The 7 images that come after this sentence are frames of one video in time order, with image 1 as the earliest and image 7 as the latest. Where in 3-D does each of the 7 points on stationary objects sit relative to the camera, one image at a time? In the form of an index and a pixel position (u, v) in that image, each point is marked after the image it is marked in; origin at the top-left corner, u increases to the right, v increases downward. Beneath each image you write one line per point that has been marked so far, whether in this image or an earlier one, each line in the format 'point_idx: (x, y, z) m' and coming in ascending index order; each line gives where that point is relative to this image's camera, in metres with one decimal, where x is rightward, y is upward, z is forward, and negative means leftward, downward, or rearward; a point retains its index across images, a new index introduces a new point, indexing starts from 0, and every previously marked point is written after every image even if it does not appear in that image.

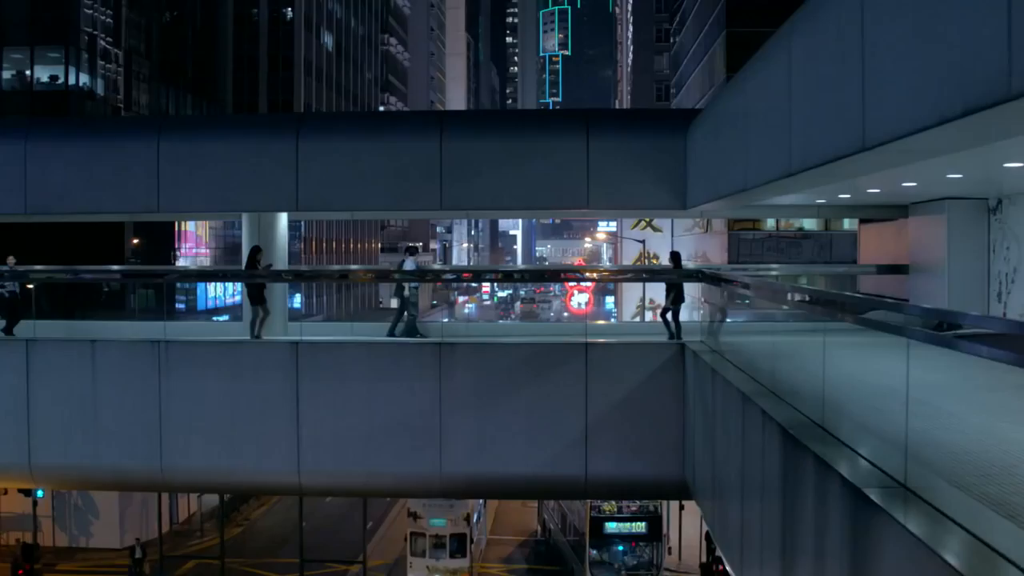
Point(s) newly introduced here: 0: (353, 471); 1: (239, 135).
0: (-1.8, -2.1, +9.1) m
1: (-3.3, +2.0, +10.2) m
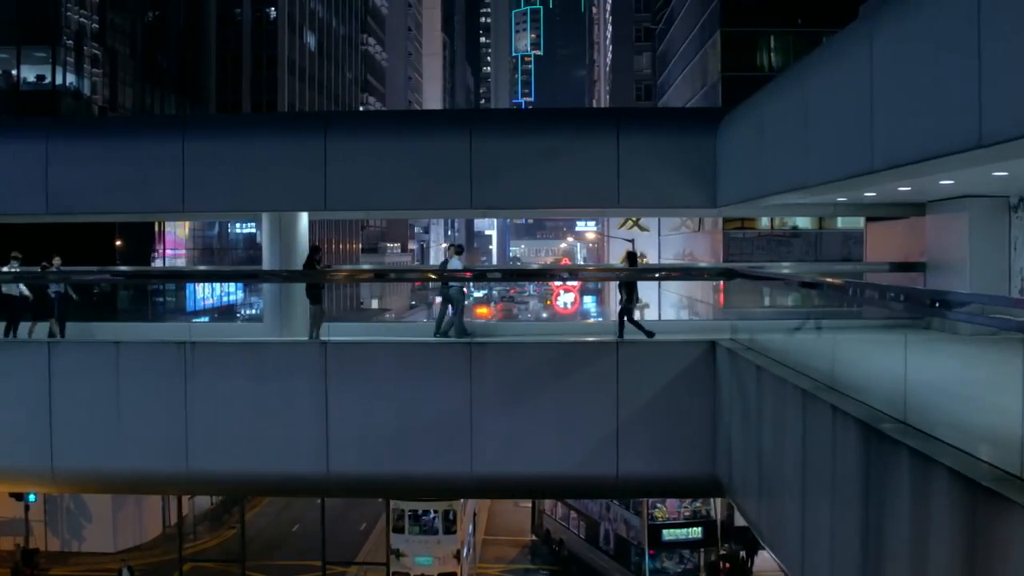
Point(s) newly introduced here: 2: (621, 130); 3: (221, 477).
0: (-1.5, -2.1, +9.1) m
1: (-3.0, +2.0, +10.1) m
2: (+1.5, +2.0, +10.1) m
3: (-3.4, -2.2, +9.2) m
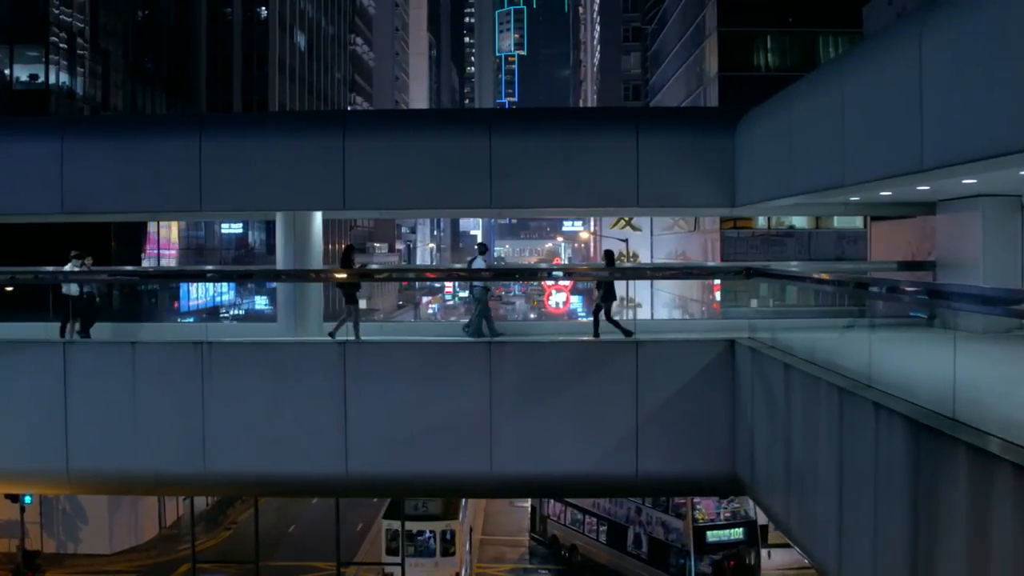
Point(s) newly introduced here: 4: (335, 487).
0: (-1.3, -2.1, +9.1) m
1: (-2.8, +2.0, +10.1) m
2: (+1.7, +2.0, +10.1) m
3: (-3.2, -2.2, +9.2) m
4: (-2.0, -2.3, +9.3) m
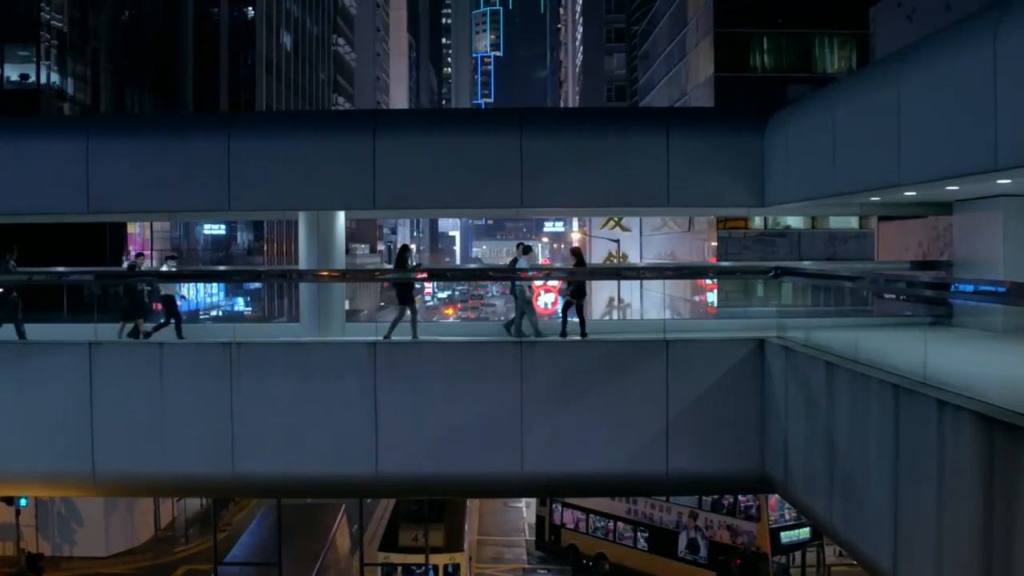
0: (-0.9, -2.1, +9.1) m
1: (-2.5, +2.0, +10.1) m
2: (+2.0, +2.0, +10.1) m
3: (-2.8, -2.2, +9.2) m
4: (-1.7, -2.3, +9.2) m
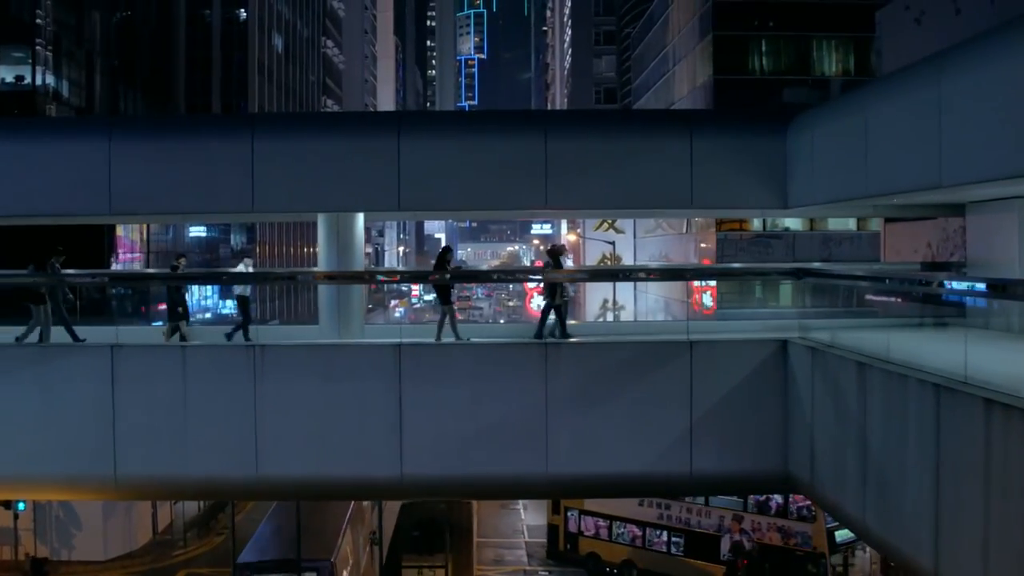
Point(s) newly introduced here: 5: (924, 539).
0: (-0.6, -2.1, +9.1) m
1: (-2.2, +1.9, +10.1) m
2: (+2.3, +2.0, +10.2) m
3: (-2.5, -2.2, +9.2) m
4: (-1.4, -2.3, +9.3) m
5: (+2.9, -1.8, +5.7) m
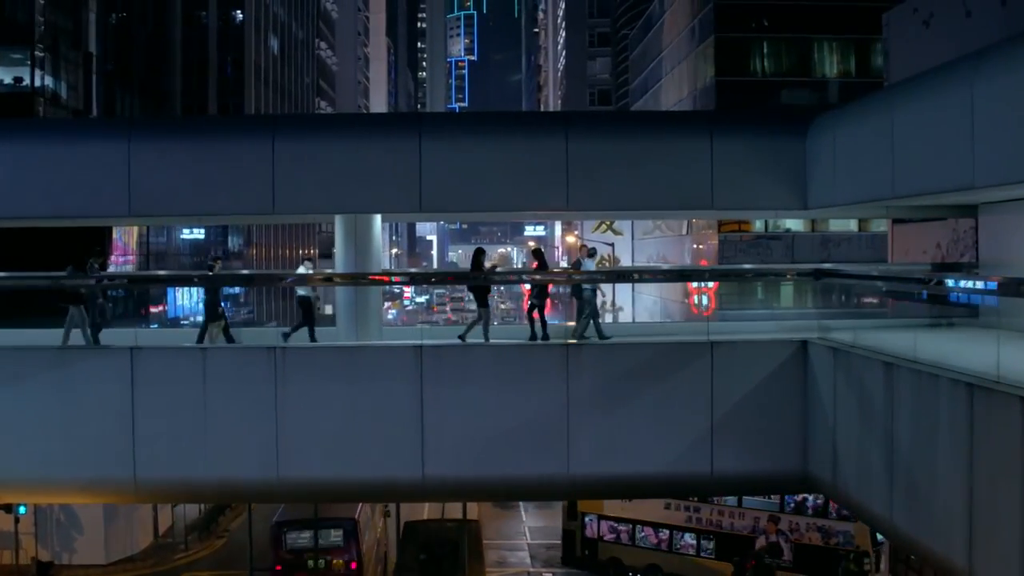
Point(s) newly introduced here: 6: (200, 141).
0: (-0.4, -2.1, +9.1) m
1: (-2.0, +1.9, +10.1) m
2: (+2.5, +2.0, +10.2) m
3: (-2.3, -2.2, +9.2) m
4: (-1.2, -2.4, +9.3) m
5: (+3.2, -1.8, +5.7) m
6: (-4.1, +1.8, +10.2) m
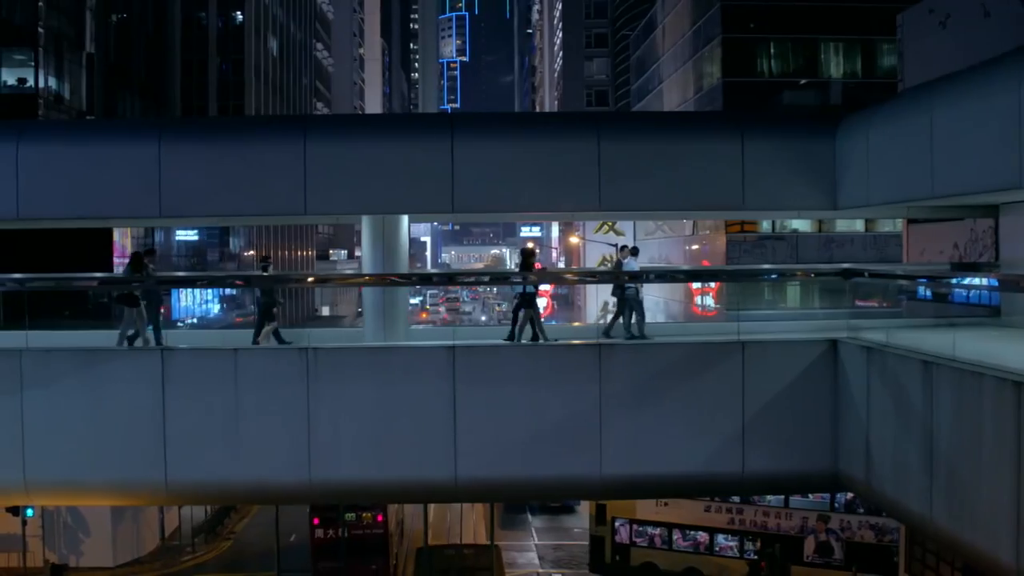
0: (0.0, -2.1, +9.1) m
1: (-1.7, +1.9, +10.2) m
2: (+2.9, +2.0, +10.3) m
3: (-1.9, -2.3, +9.2) m
4: (-0.8, -2.4, +9.3) m
5: (+3.6, -1.8, +5.8) m
6: (-3.7, +1.8, +10.2) m
